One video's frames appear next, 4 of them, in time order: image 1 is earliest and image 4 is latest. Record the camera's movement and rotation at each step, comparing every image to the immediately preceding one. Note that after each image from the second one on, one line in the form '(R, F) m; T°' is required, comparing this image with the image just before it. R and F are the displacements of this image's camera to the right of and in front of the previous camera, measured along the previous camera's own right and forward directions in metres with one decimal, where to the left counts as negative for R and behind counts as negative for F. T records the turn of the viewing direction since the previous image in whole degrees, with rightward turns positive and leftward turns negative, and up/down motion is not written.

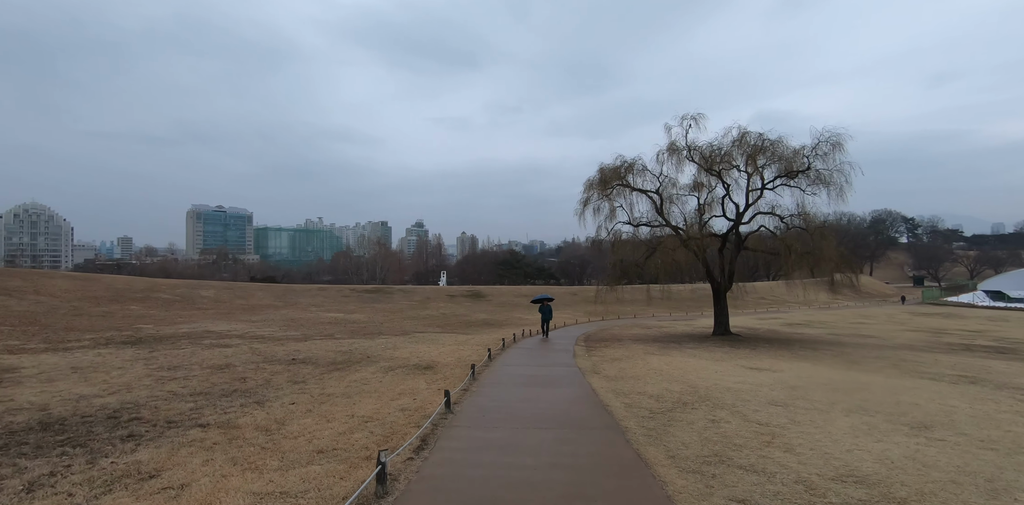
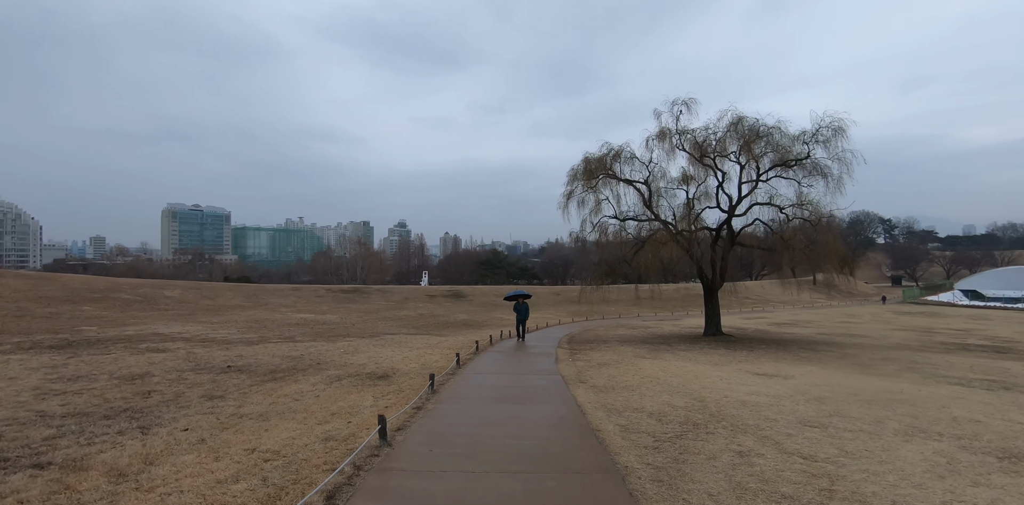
(+0.3, +1.9) m; +2°
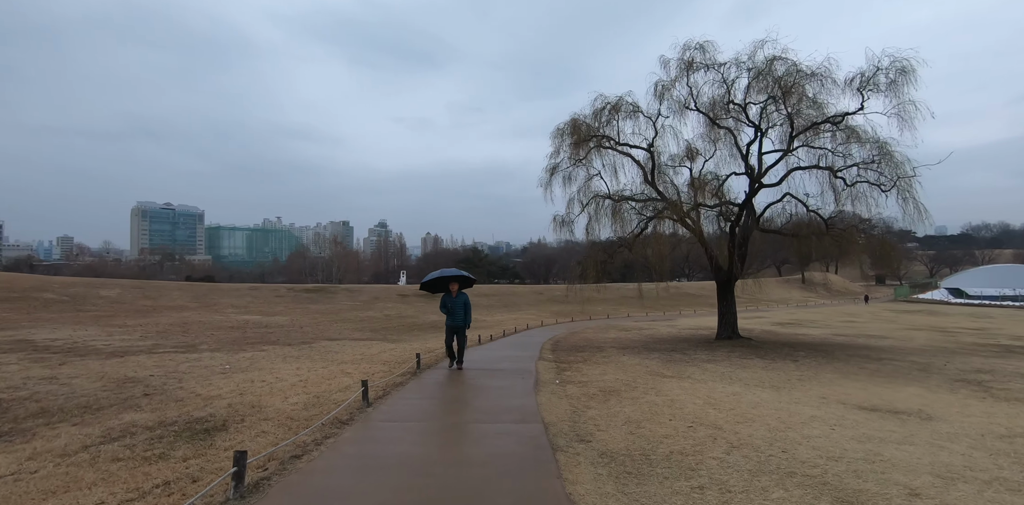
(+0.5, +4.7) m; +2°
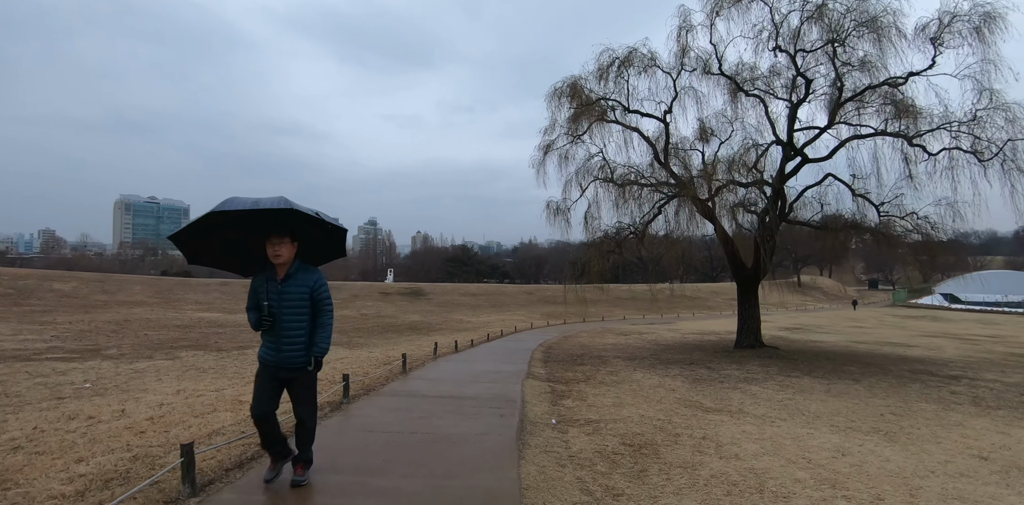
(+0.2, +3.1) m; +1°
